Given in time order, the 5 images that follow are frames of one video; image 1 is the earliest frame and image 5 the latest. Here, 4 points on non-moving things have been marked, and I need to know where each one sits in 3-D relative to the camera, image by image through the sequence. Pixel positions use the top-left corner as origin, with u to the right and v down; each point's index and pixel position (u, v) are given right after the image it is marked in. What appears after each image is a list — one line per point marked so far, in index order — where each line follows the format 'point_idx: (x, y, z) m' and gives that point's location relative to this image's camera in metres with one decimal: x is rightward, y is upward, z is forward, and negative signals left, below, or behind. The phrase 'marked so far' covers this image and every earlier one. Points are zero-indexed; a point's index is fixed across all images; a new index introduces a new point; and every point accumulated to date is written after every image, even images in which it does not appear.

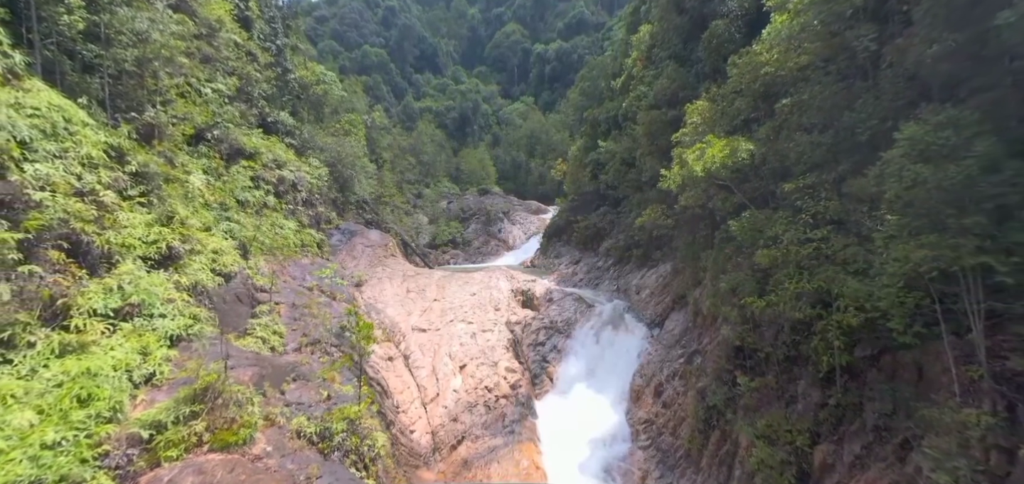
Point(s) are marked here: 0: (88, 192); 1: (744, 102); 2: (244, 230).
0: (-6.0, +0.7, +6.7) m
1: (+4.7, +2.8, +9.5) m
2: (-5.8, +0.3, +10.5) m
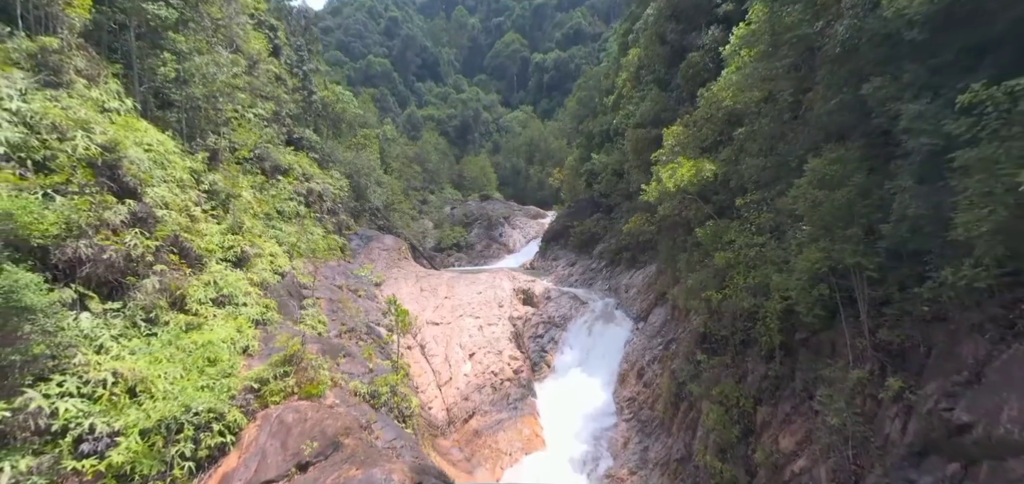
0: (-5.9, +0.6, +8.6) m
1: (+4.8, +2.7, +11.4) m
2: (-5.7, +0.2, +12.3) m
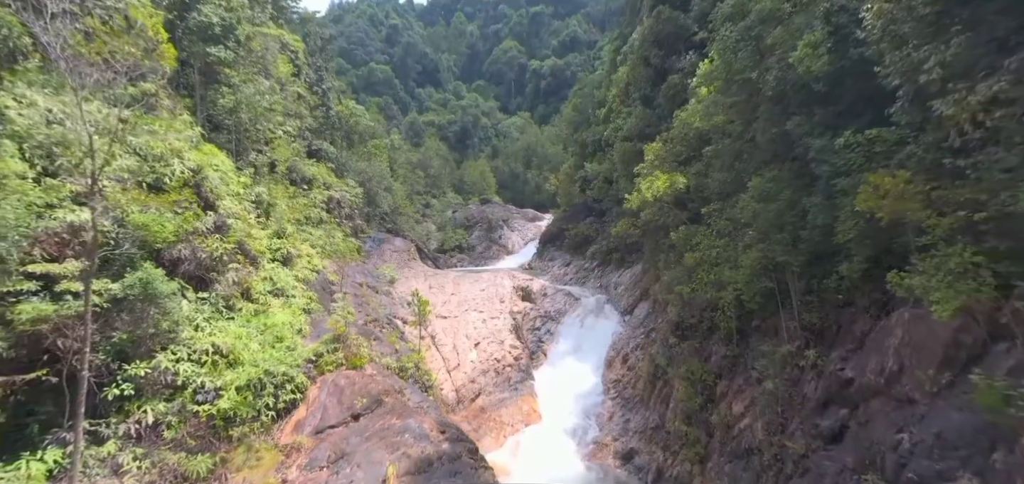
0: (-5.8, +0.6, +10.4) m
1: (+4.8, +2.7, +13.3) m
2: (-5.7, +0.1, +14.1) m
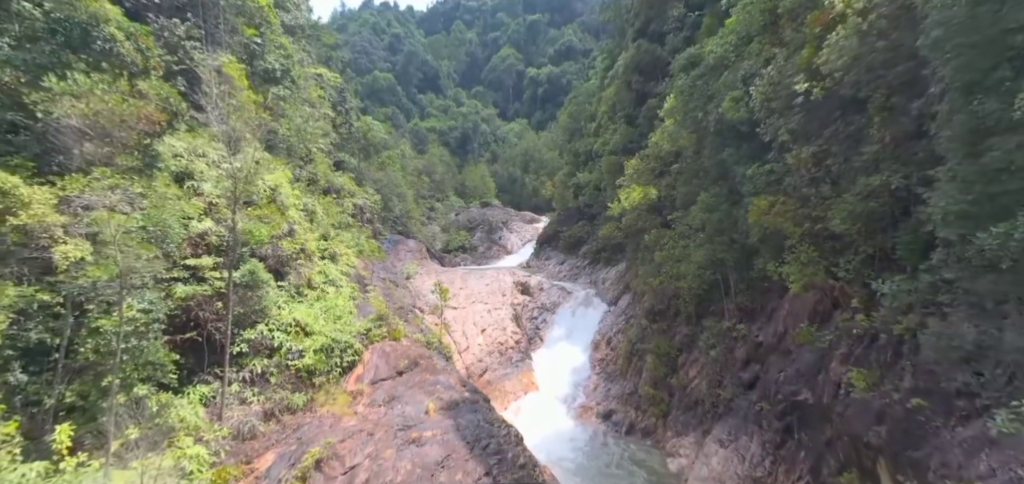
0: (-5.8, +0.5, +13.0) m
1: (+4.8, +2.7, +16.0) m
2: (-5.7, 0.0, +16.7) m
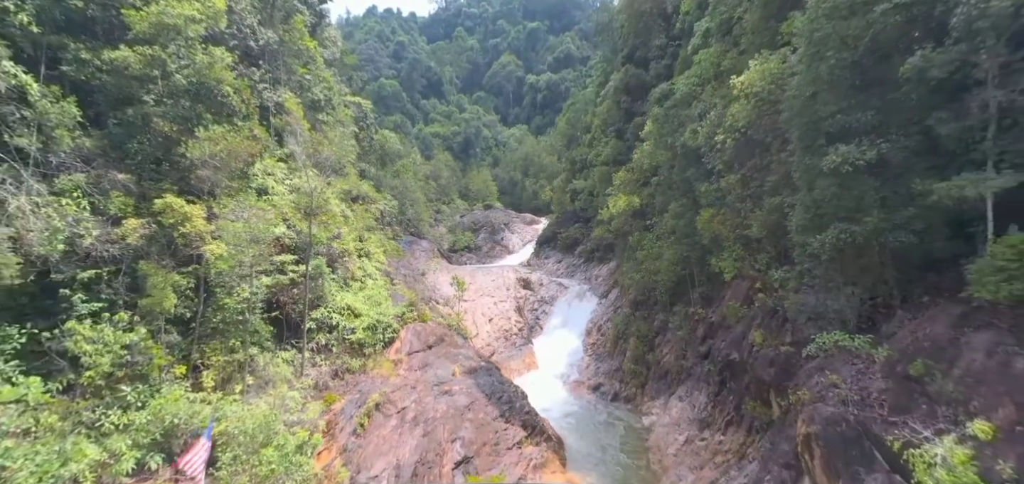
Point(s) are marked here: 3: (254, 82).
0: (-5.6, +0.5, +15.7) m
1: (+5.0, +2.6, +18.7) m
2: (-5.5, 0.0, +19.4) m
3: (-7.2, +4.4, +13.2) m
